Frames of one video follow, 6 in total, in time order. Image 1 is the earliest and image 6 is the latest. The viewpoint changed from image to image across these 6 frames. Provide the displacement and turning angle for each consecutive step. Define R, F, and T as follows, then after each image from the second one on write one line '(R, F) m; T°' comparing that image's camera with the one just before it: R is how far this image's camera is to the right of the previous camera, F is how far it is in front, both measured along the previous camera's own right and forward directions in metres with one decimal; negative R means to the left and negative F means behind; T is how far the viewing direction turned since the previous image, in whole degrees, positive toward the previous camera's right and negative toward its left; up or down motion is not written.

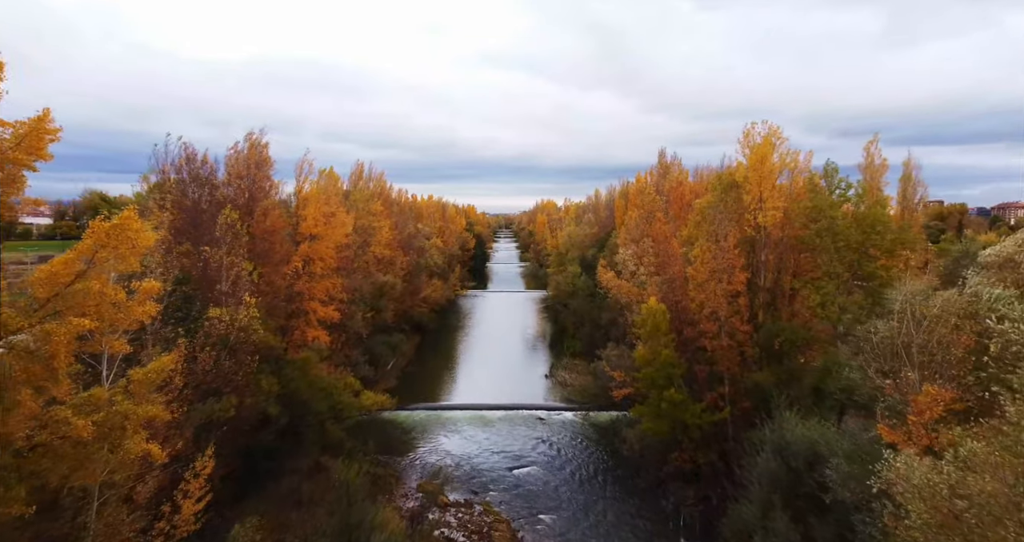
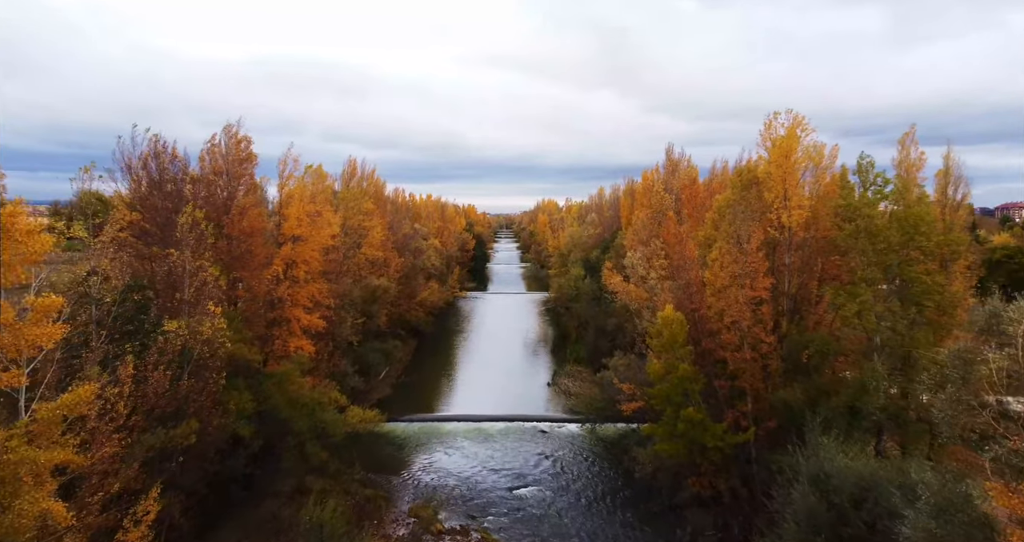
(0.0, +2.1) m; 0°
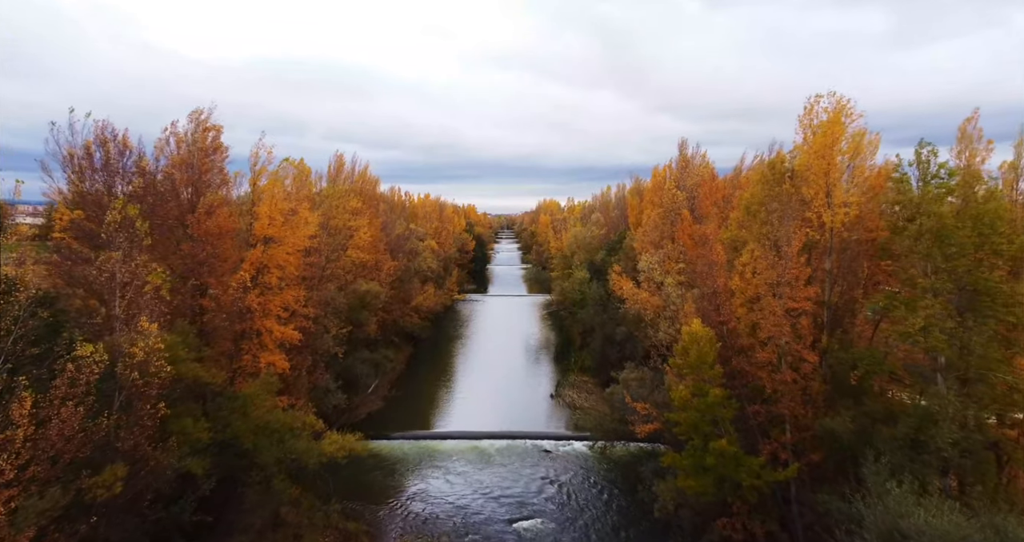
(0.0, +2.9) m; 0°
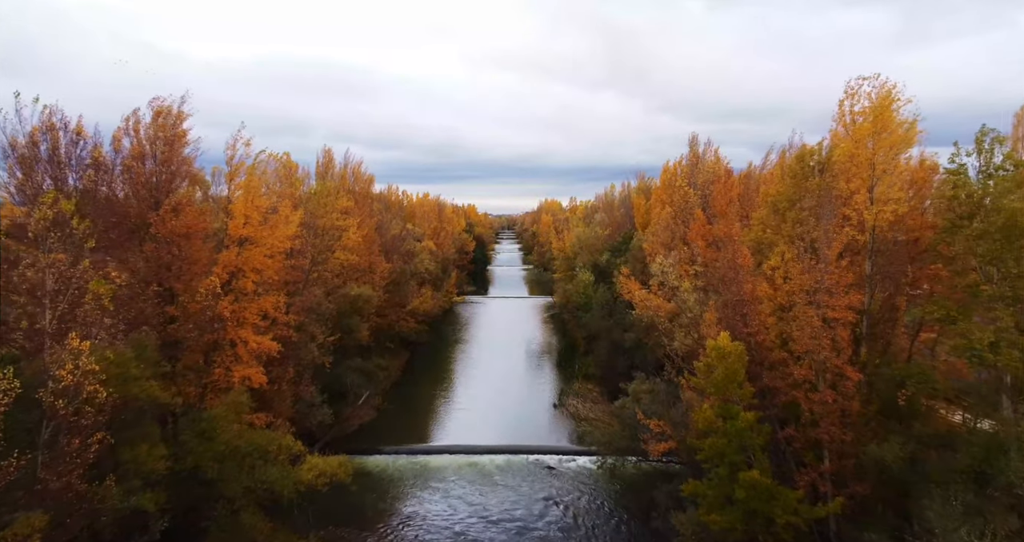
(0.0, +2.1) m; 0°
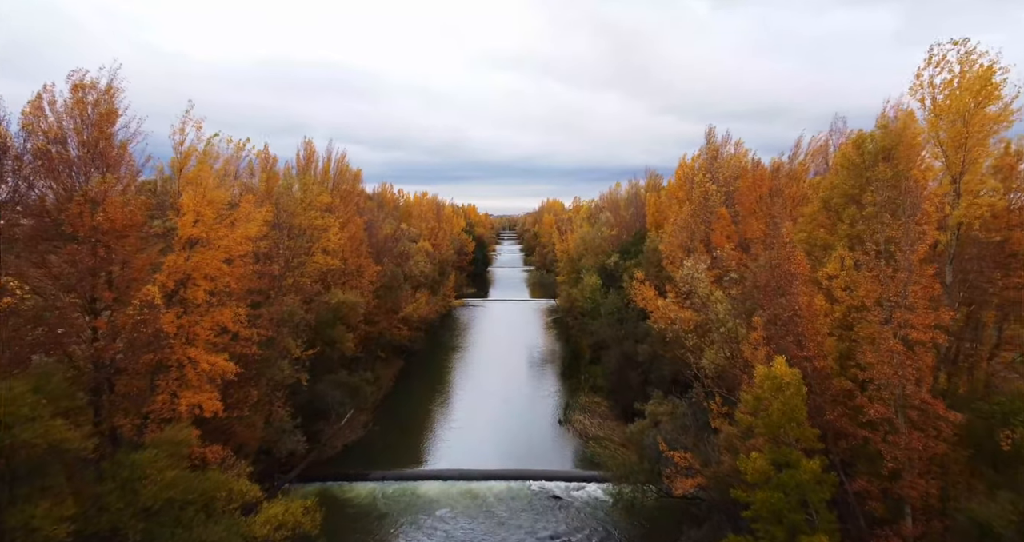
(0.0, +3.2) m; 0°
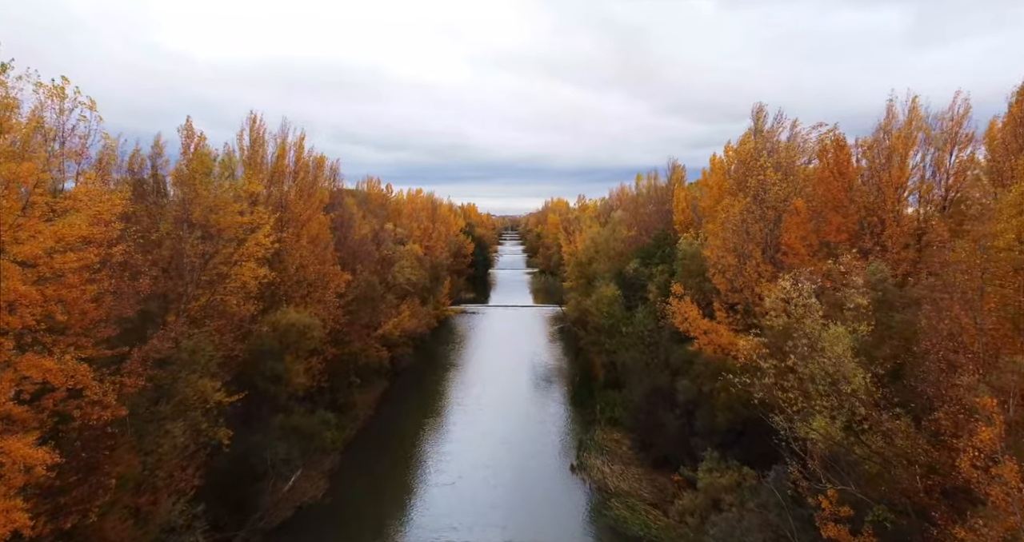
(+0.1, +6.7) m; 0°
